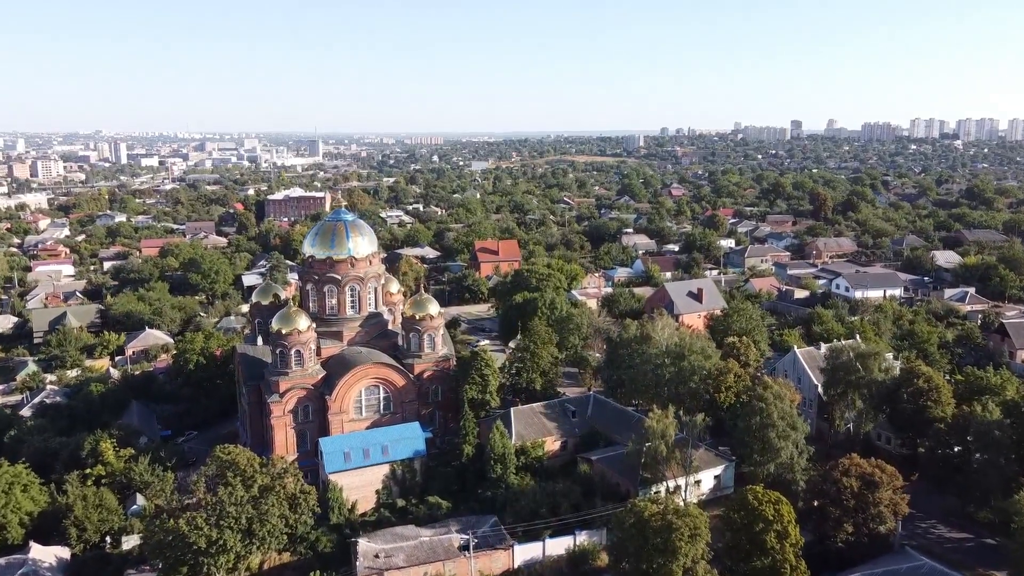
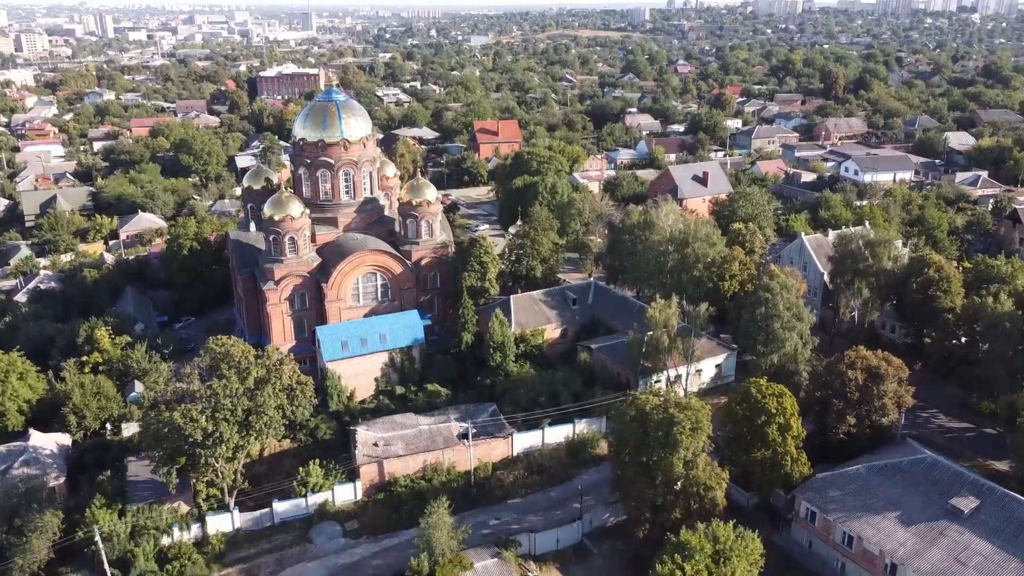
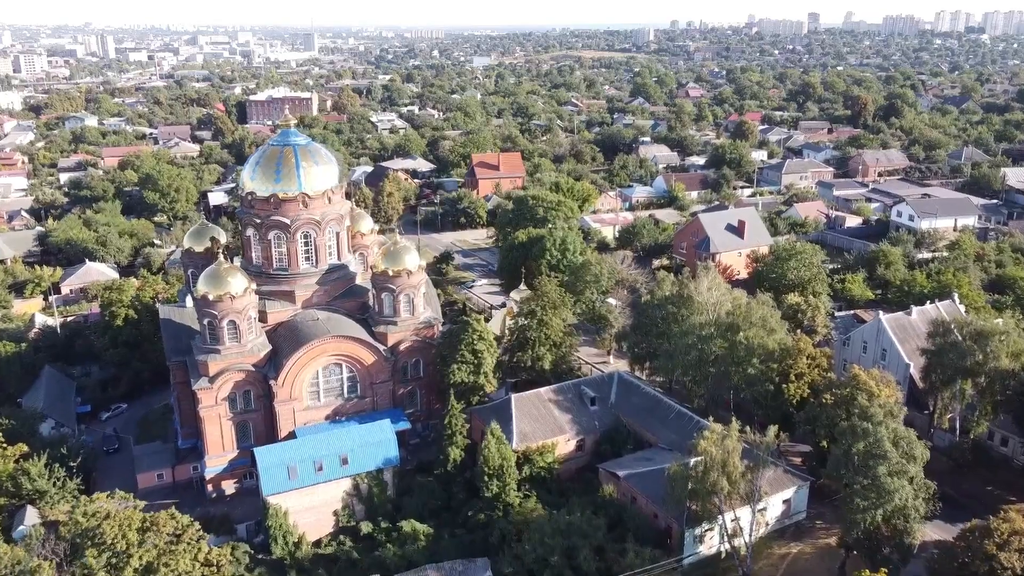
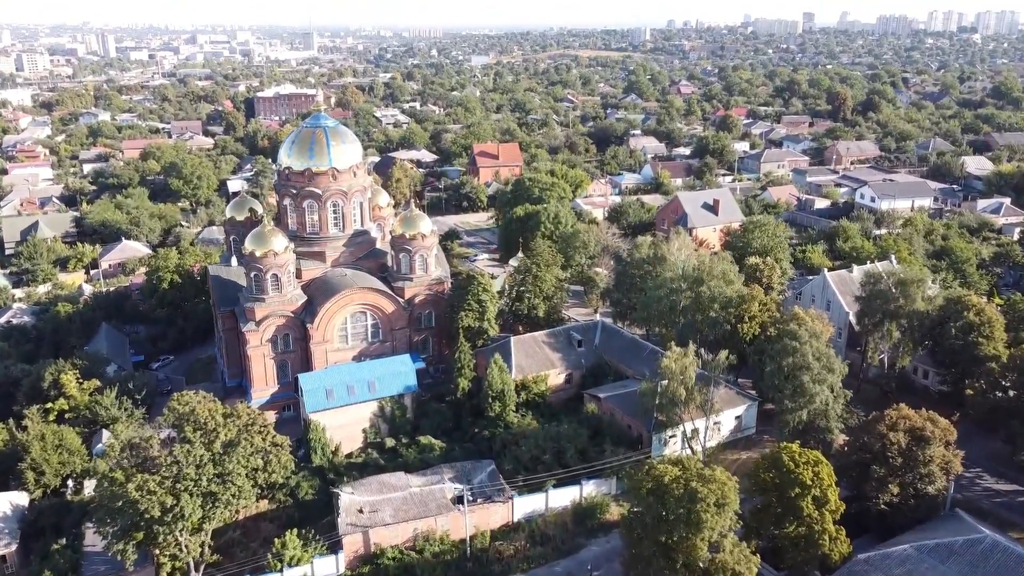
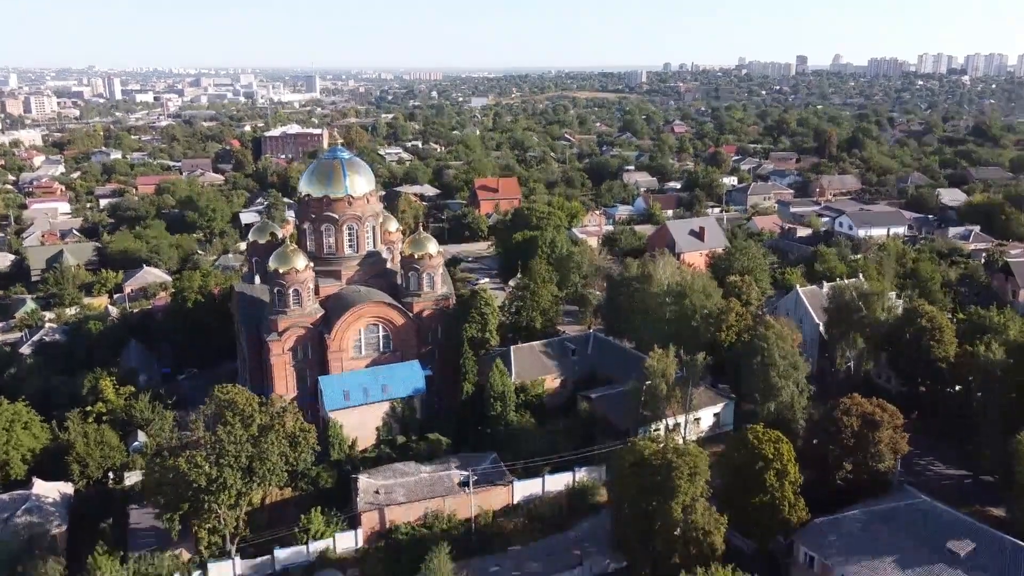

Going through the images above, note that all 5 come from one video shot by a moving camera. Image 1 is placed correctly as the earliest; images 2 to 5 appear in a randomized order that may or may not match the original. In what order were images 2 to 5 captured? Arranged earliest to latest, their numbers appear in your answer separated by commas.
5, 2, 4, 3
